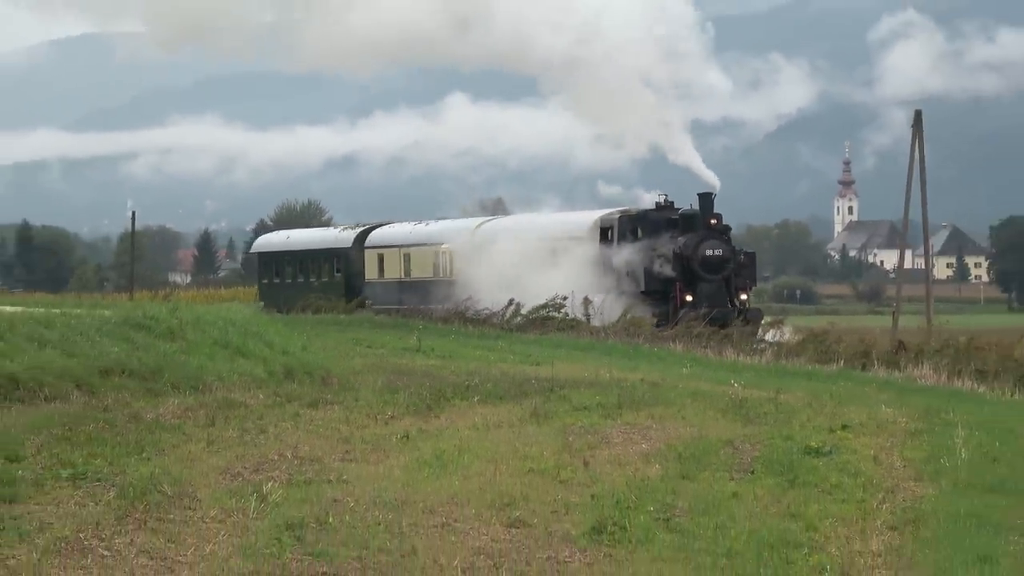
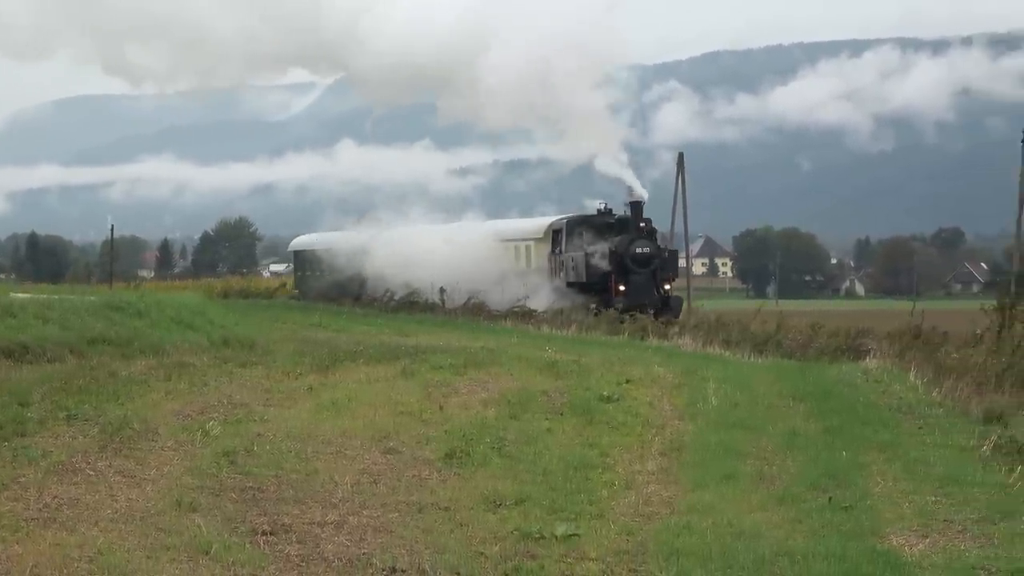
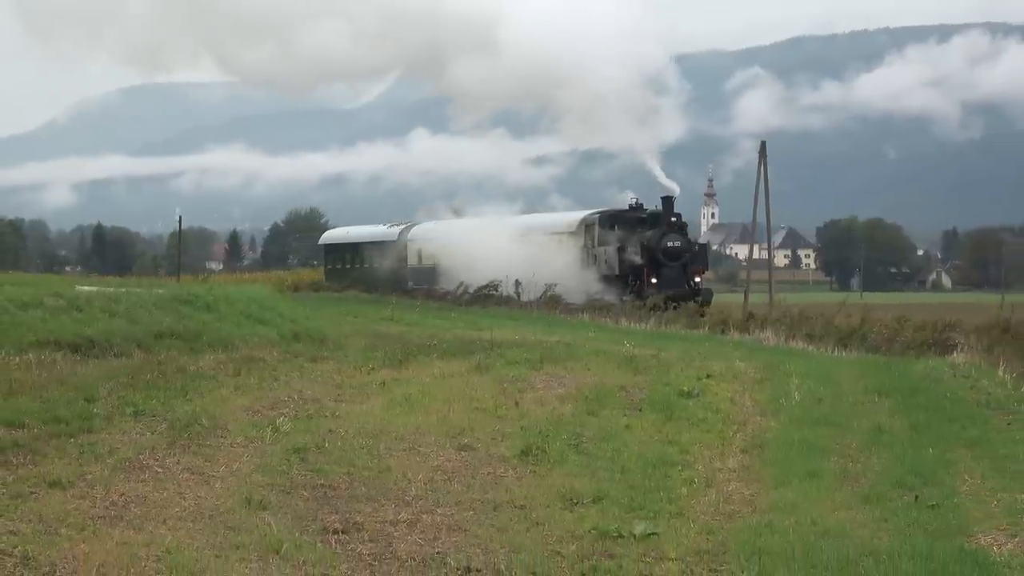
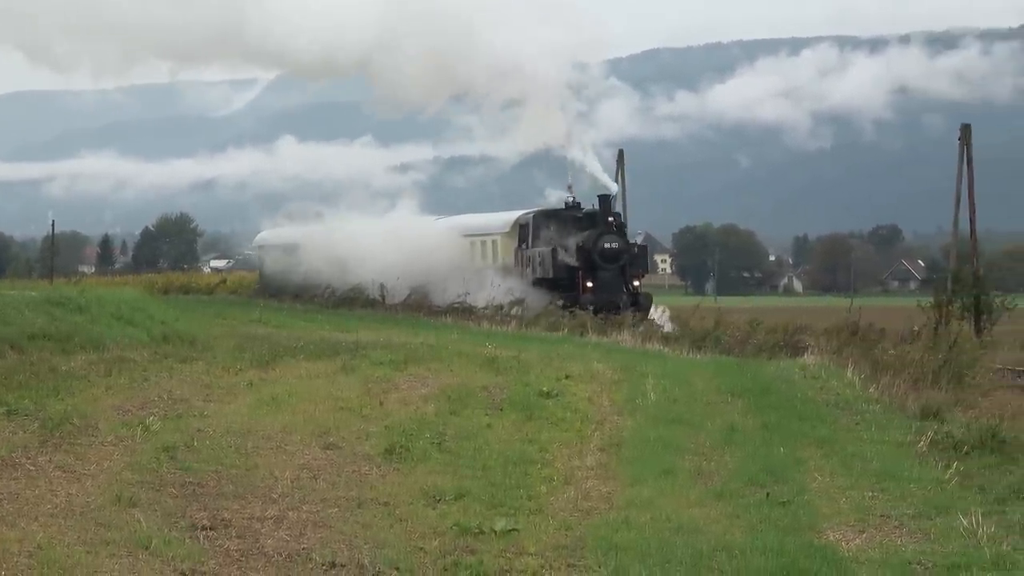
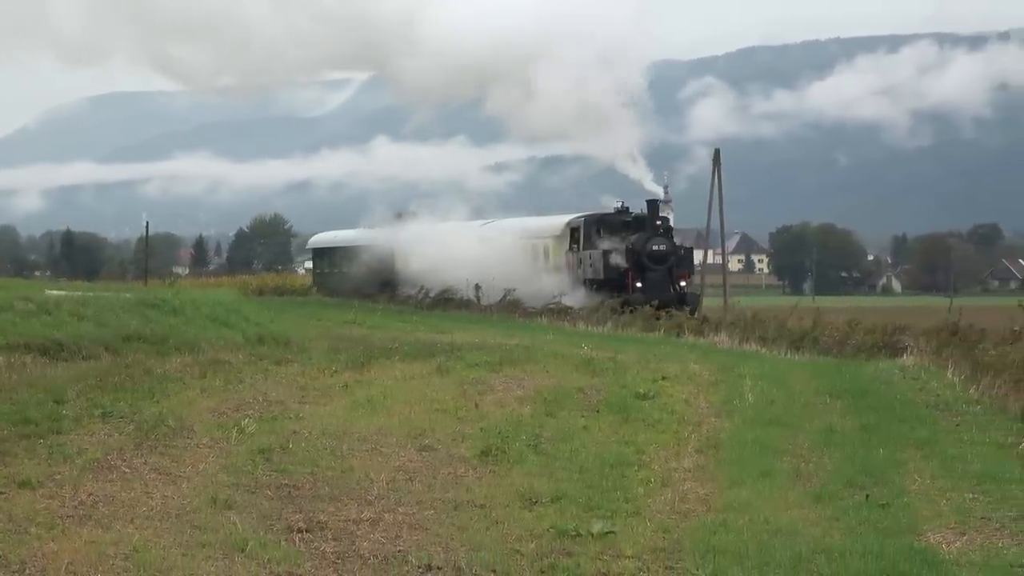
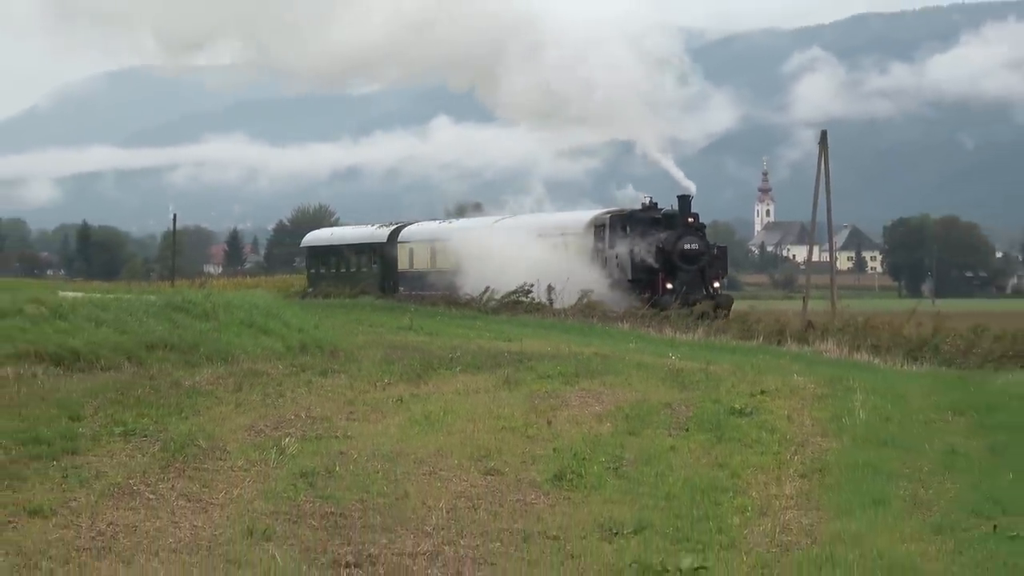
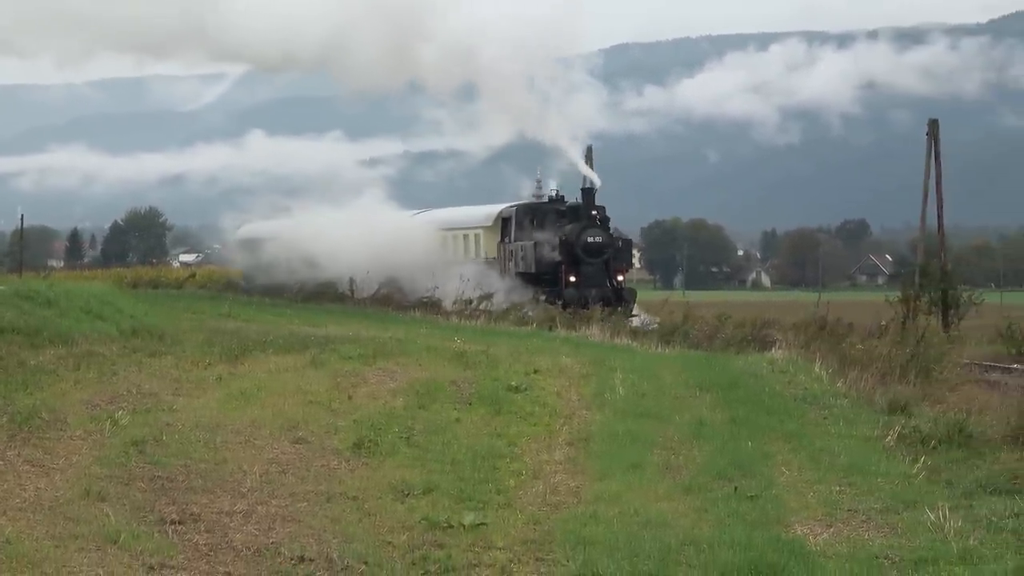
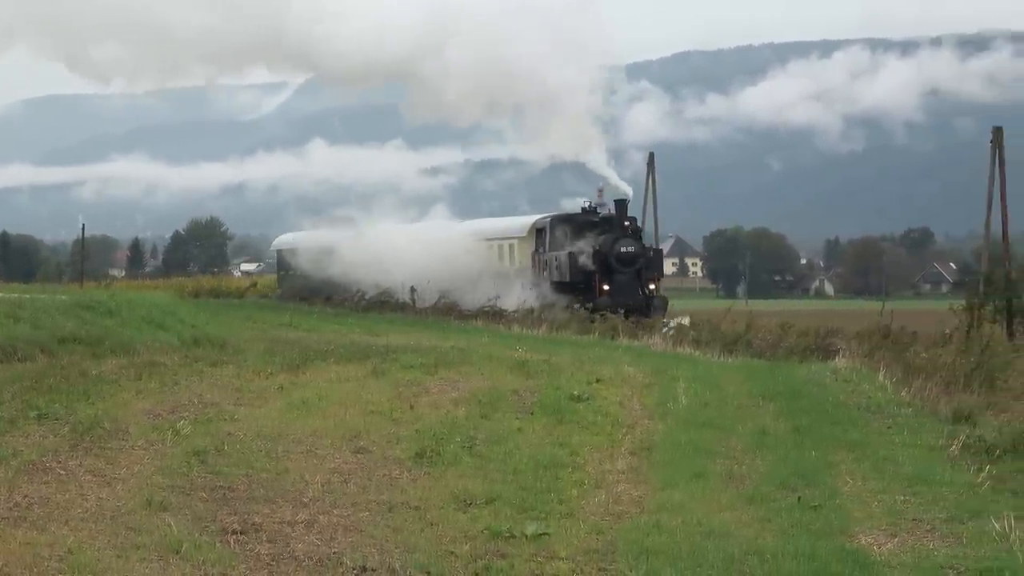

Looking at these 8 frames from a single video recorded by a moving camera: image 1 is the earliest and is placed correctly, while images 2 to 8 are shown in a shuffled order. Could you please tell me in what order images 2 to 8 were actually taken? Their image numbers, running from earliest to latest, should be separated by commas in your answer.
6, 3, 5, 2, 8, 4, 7
